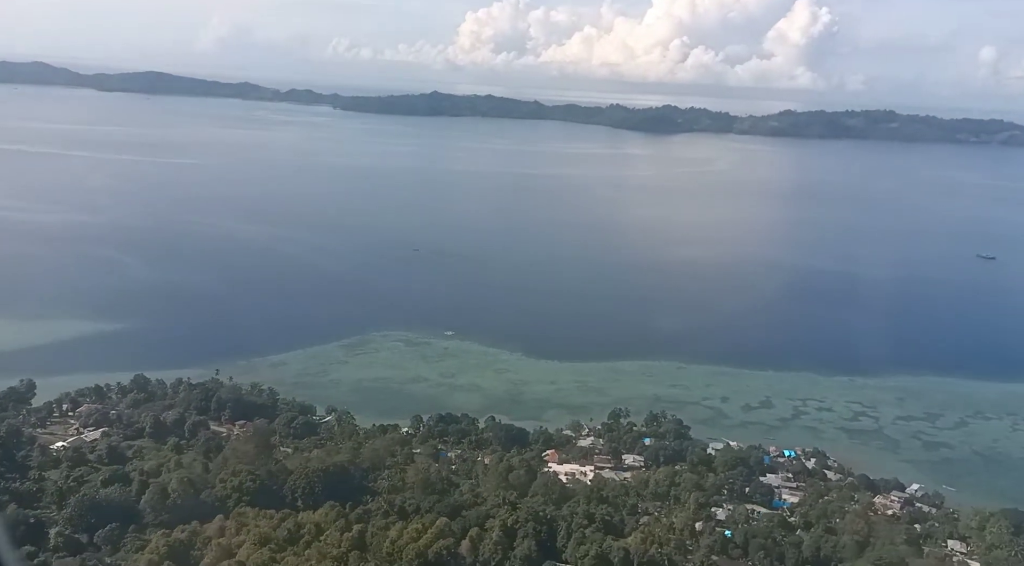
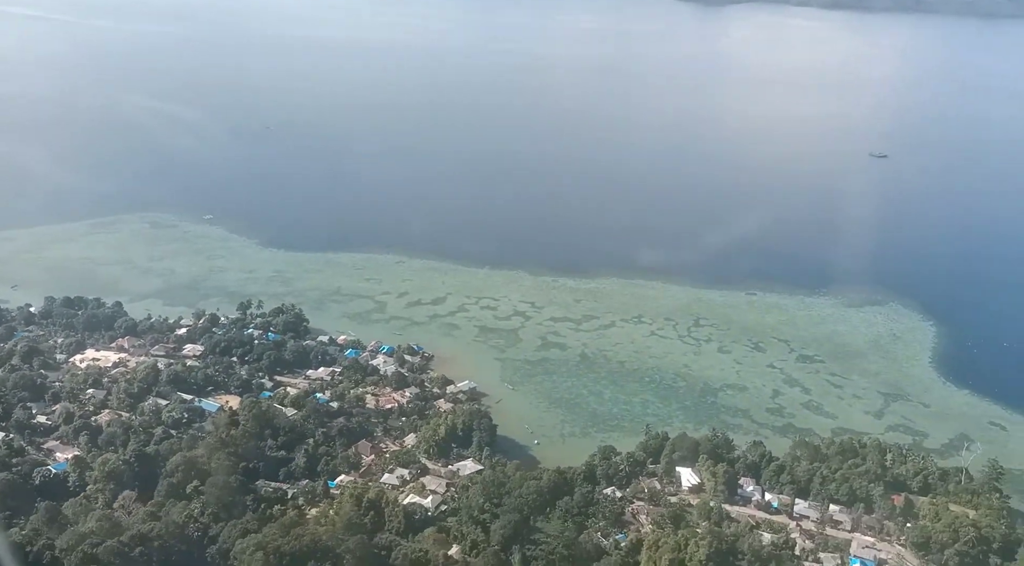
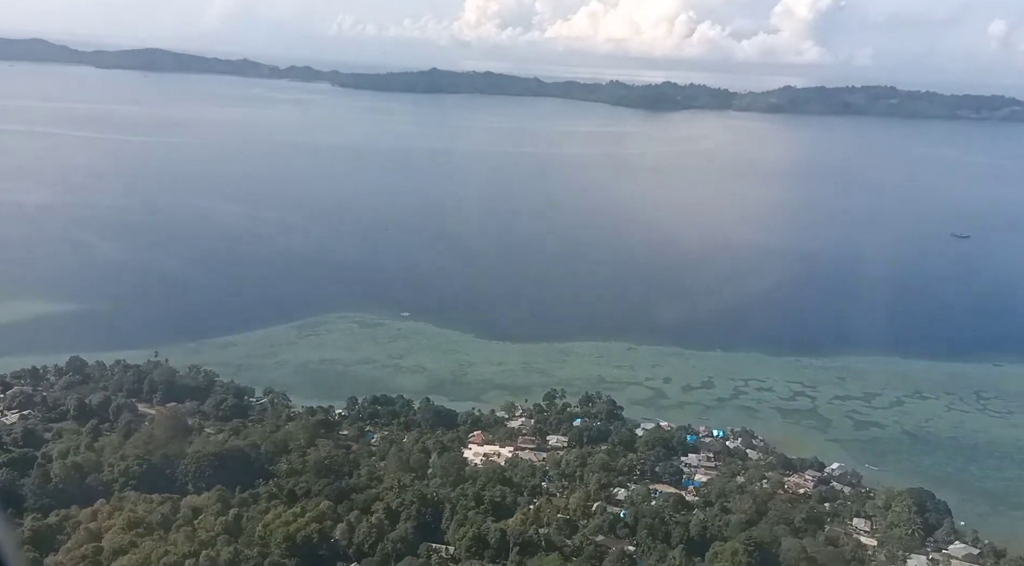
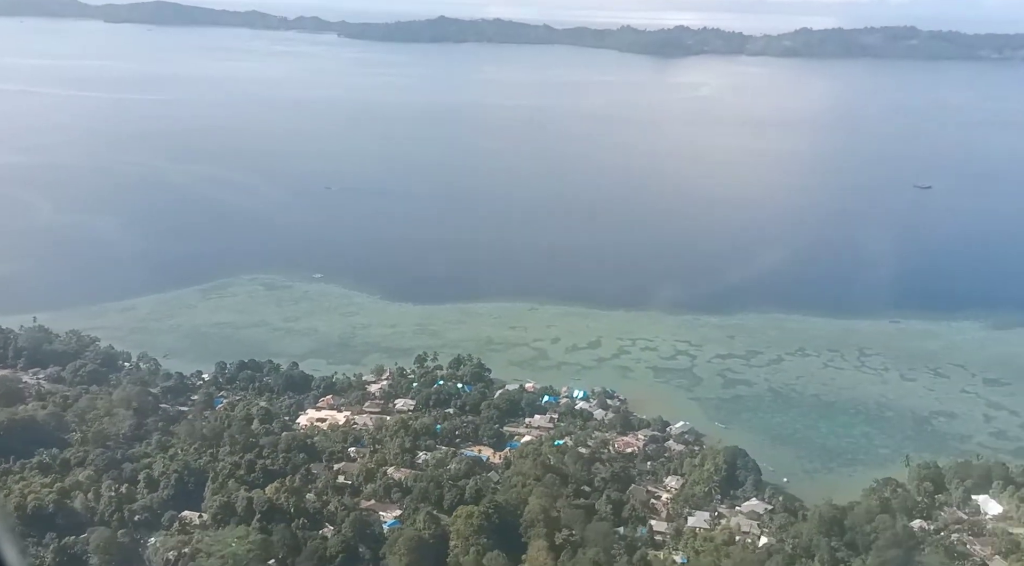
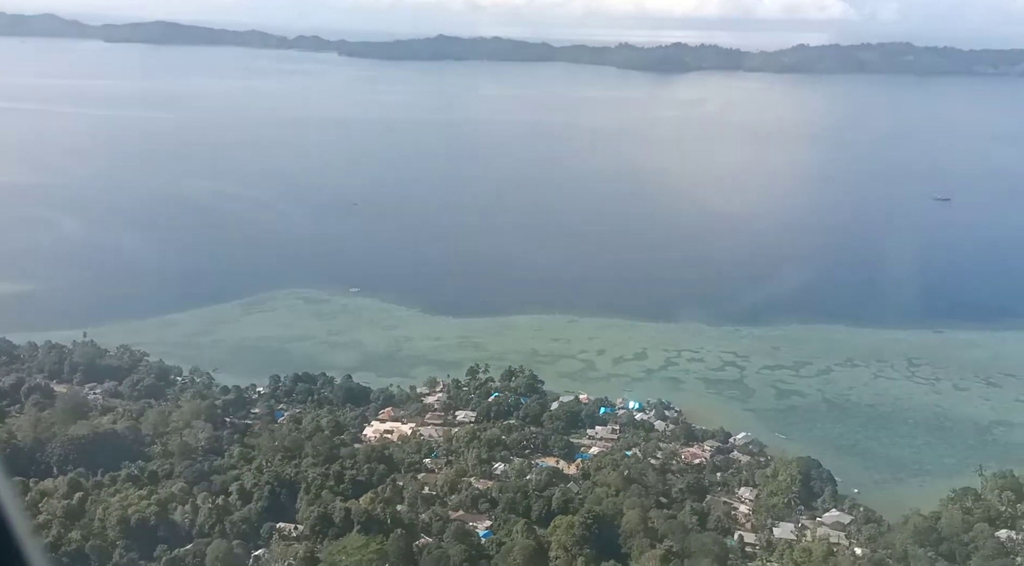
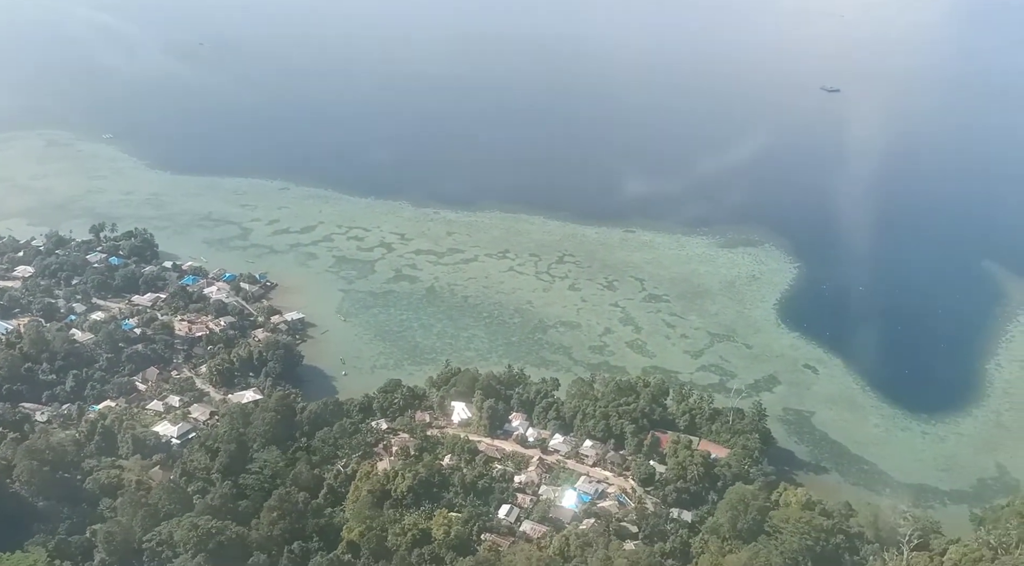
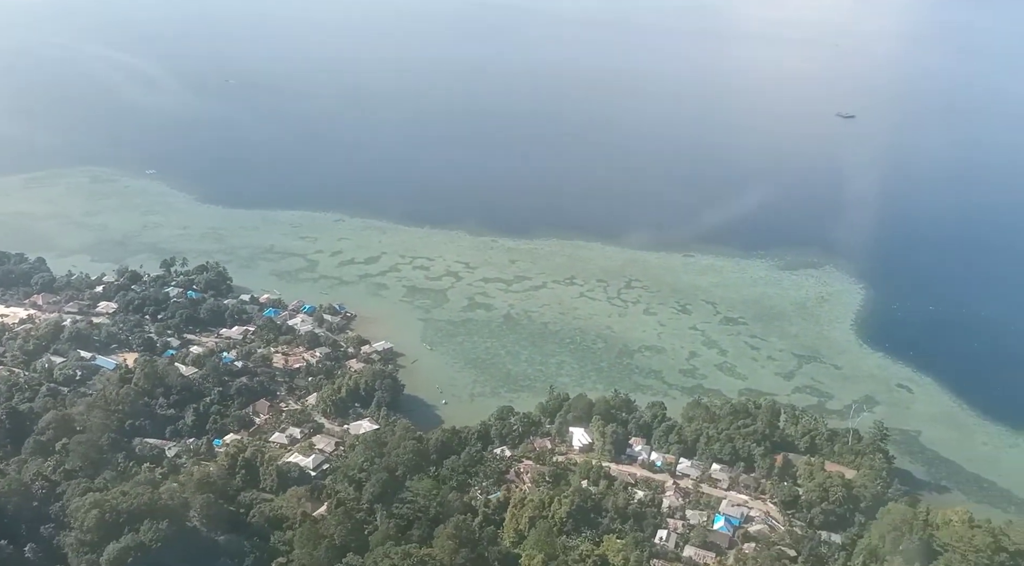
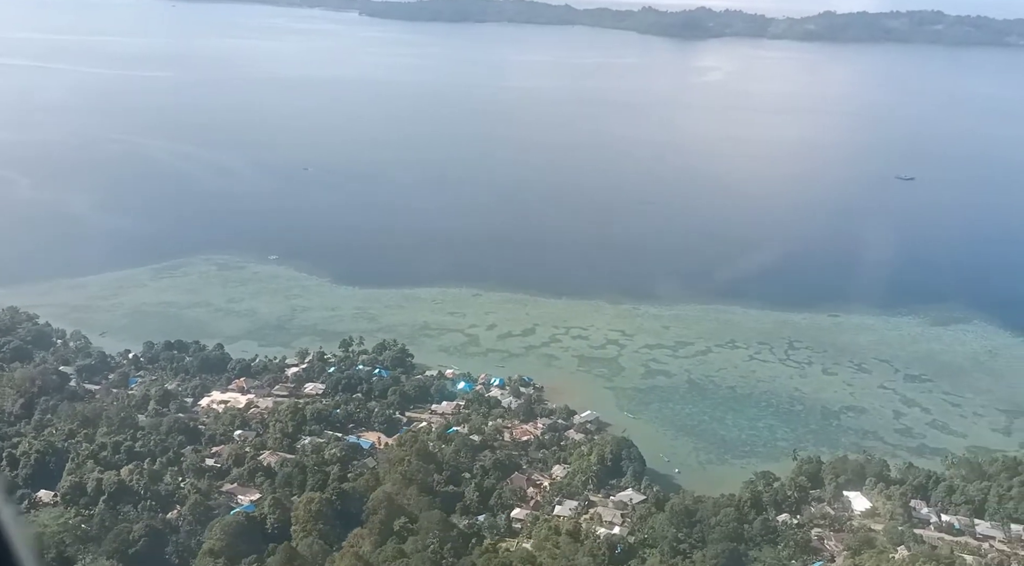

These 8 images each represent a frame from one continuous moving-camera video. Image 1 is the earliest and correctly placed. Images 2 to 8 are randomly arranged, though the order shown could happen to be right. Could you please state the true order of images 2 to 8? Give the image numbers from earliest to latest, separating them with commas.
3, 5, 4, 8, 2, 7, 6
